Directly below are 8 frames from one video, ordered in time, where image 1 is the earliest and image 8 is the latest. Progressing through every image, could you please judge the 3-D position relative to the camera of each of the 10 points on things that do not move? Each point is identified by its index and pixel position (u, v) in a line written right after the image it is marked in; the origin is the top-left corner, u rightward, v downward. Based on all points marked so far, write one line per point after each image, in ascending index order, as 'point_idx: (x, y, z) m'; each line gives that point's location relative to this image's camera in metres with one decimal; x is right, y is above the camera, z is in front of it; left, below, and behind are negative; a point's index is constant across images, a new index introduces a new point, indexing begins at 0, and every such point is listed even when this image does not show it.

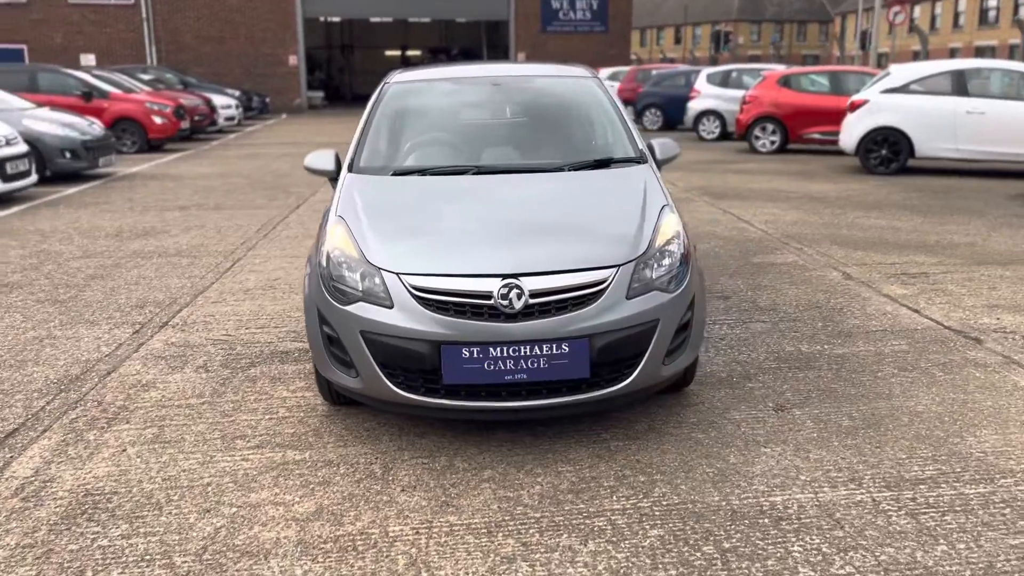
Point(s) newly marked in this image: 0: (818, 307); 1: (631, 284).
0: (+1.9, -0.1, +5.4) m
1: (+0.5, 0.0, +3.3) m
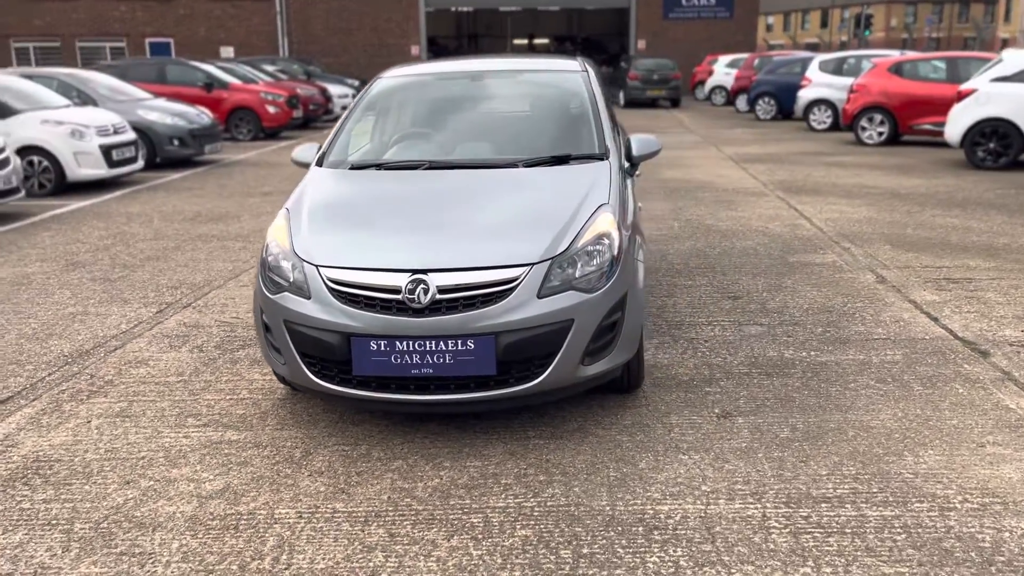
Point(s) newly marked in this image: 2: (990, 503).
0: (+1.9, -0.1, +5.2) m
1: (+0.1, 0.0, +3.3) m
2: (+1.6, -0.7, +2.9) m
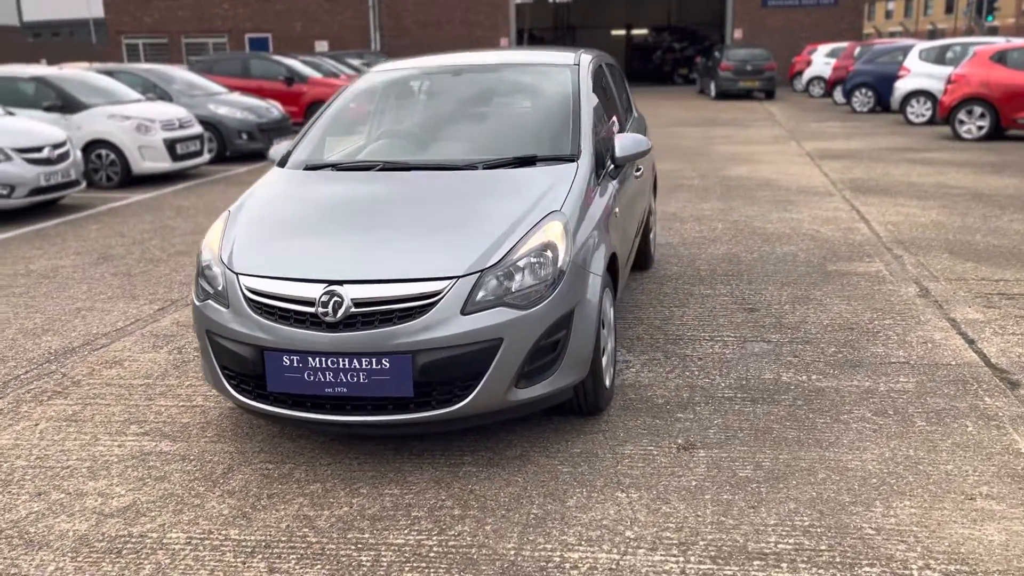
0: (+1.8, -0.2, +4.7) m
1: (-0.1, 0.0, +3.0) m
2: (+1.2, -0.8, +2.5) m
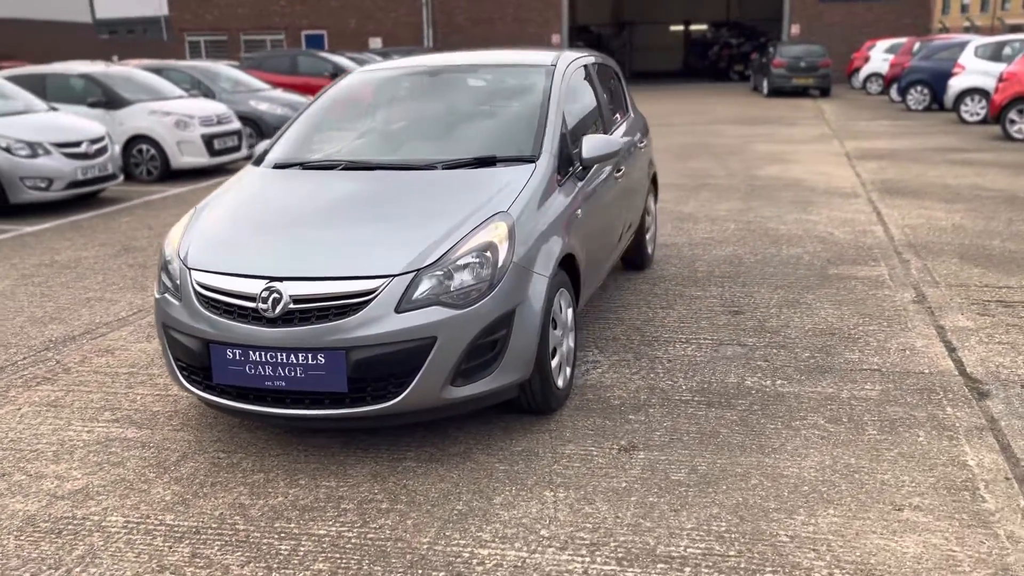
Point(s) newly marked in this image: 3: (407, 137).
0: (+1.7, -0.2, +4.6) m
1: (-0.4, 0.0, +3.1) m
2: (+1.0, -0.8, +2.4) m
3: (-0.5, +0.7, +4.3) m
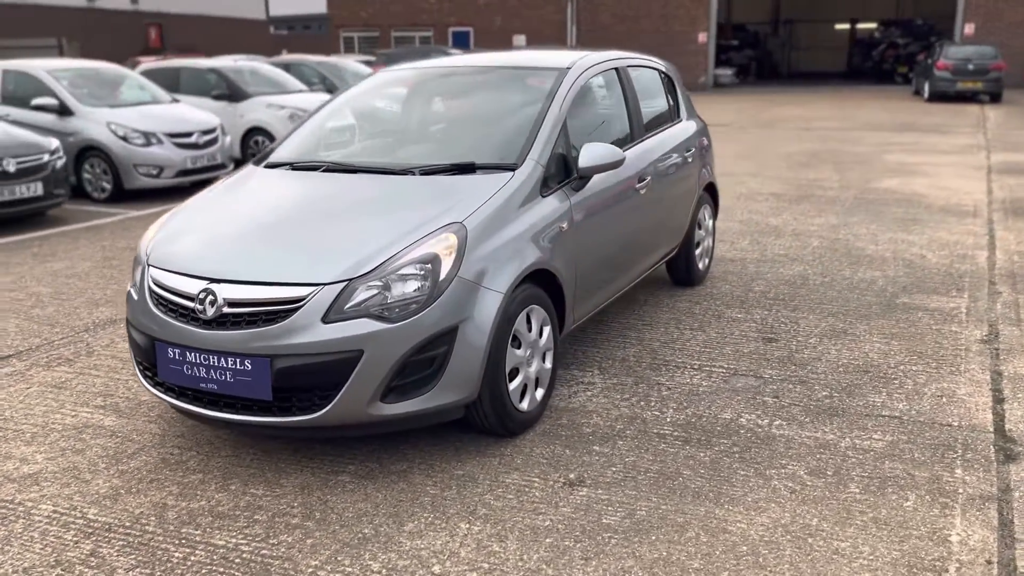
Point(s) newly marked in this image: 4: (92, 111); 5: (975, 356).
0: (+1.7, -0.4, +4.1) m
1: (-0.6, -0.1, +3.0) m
2: (+0.6, -0.9, +2.1) m
3: (-0.5, +0.7, +4.2) m
4: (-4.6, +1.9, +9.6) m
5: (+2.3, -0.3, +4.3) m
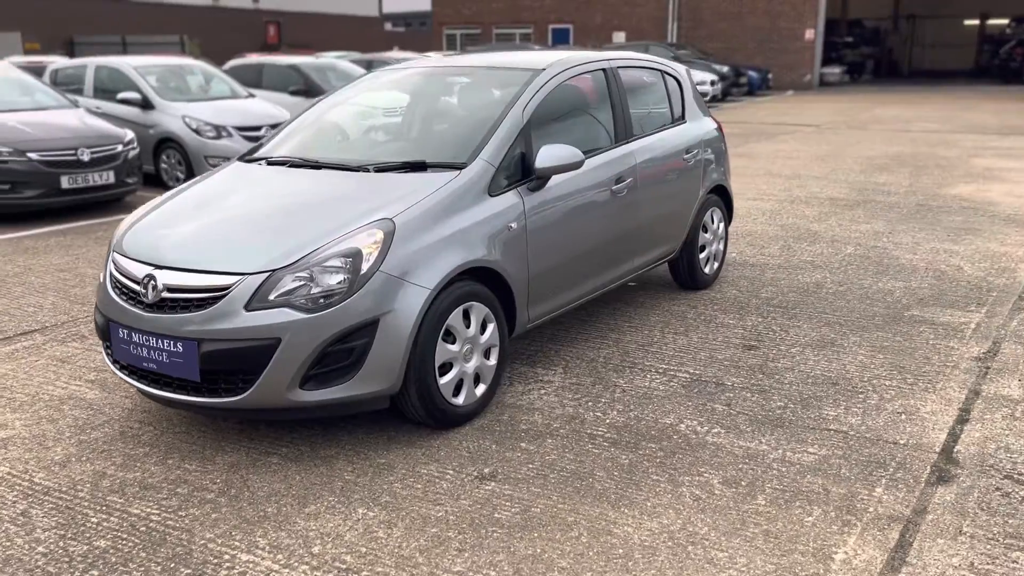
0: (+1.5, -0.4, +4.0) m
1: (-0.9, 0.0, +3.1) m
2: (+0.1, -0.9, +2.2) m
3: (-0.6, +0.7, +4.3) m
4: (-3.9, +2.1, +10.2) m
5: (+2.1, -0.4, +4.1) m
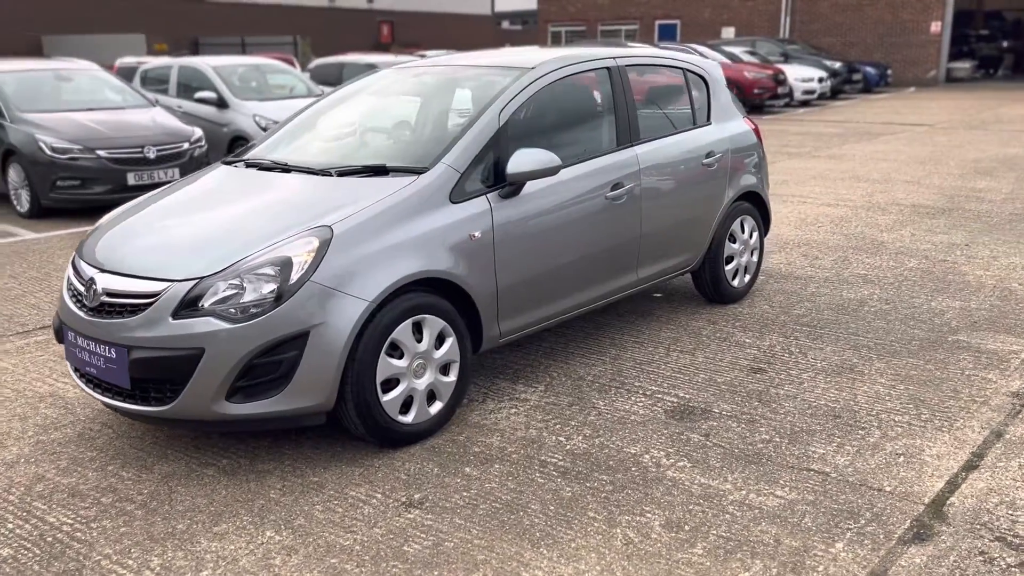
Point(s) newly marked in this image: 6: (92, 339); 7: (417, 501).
0: (+1.3, -0.5, +3.6) m
1: (-1.1, -0.1, +3.0) m
2: (-0.3, -1.0, +2.0) m
3: (-0.7, +0.7, +4.2) m
4: (-3.2, +2.2, +10.4) m
5: (+2.0, -0.5, +3.6) m
6: (-1.5, -0.2, +3.2) m
7: (-0.3, -0.7, +3.0) m
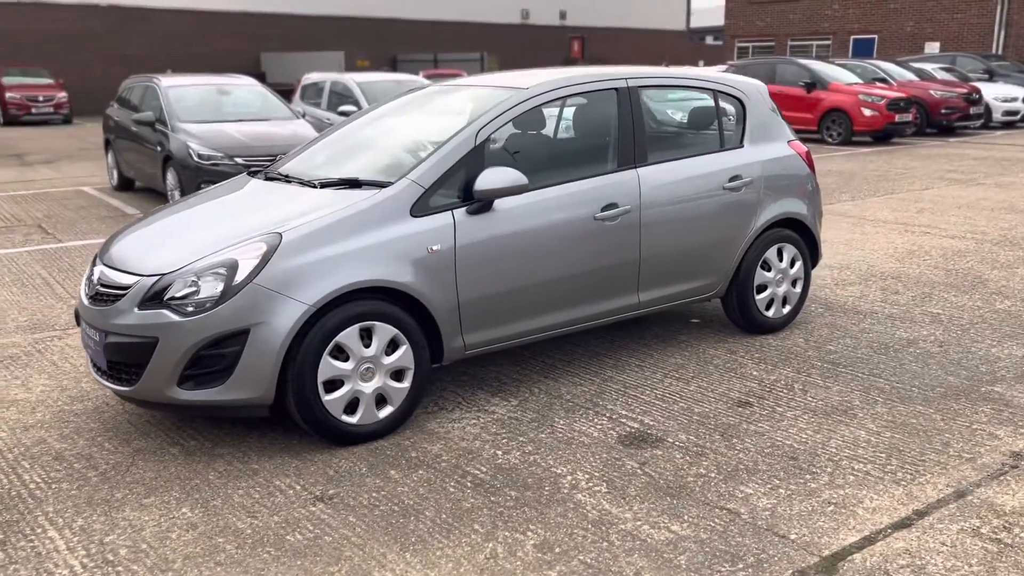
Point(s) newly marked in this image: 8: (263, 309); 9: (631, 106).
0: (+1.1, -0.7, +3.4) m
1: (-1.4, 0.0, +3.4) m
2: (-0.8, -1.0, +2.1) m
3: (-0.7, +0.7, +4.4) m
4: (-1.6, +2.1, +11.1) m
5: (+1.7, -0.7, +3.3) m
6: (-1.8, -0.1, +3.7) m
7: (-0.7, -0.7, +3.2) m
8: (-0.9, -0.1, +3.3) m
9: (+0.6, +0.9, +4.4) m
